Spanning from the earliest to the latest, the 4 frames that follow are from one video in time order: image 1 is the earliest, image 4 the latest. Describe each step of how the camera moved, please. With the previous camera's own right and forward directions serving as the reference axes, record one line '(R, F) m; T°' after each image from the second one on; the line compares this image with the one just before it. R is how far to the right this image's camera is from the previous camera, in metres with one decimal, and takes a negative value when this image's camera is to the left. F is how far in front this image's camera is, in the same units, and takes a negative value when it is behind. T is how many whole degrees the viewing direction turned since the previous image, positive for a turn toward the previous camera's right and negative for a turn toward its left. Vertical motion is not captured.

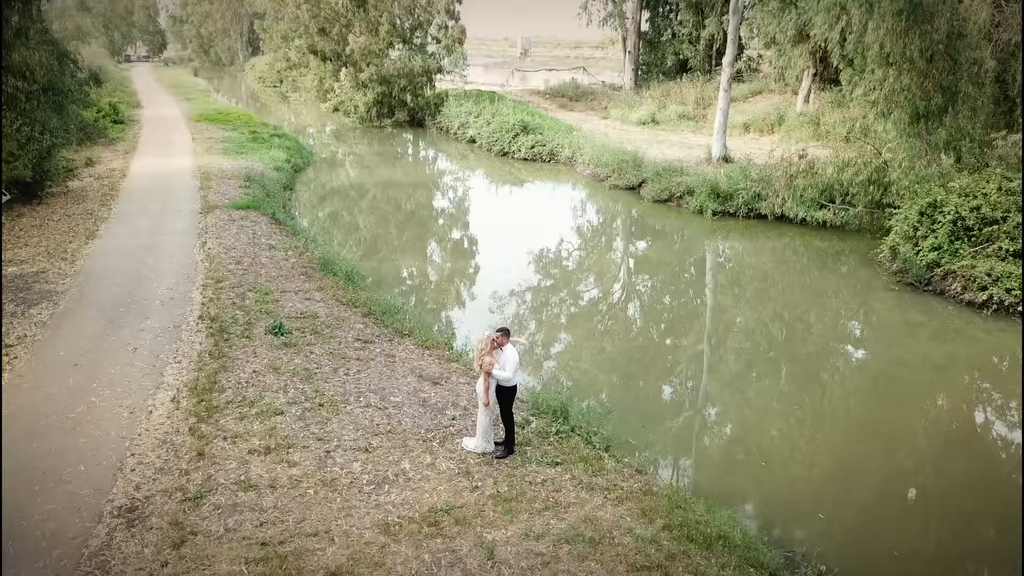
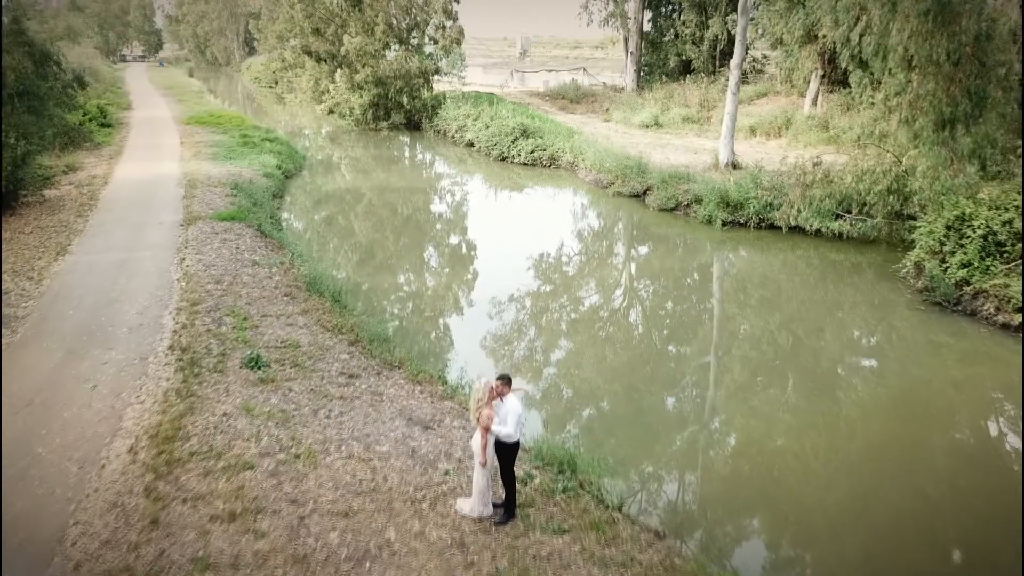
(0.0, +0.8) m; 0°
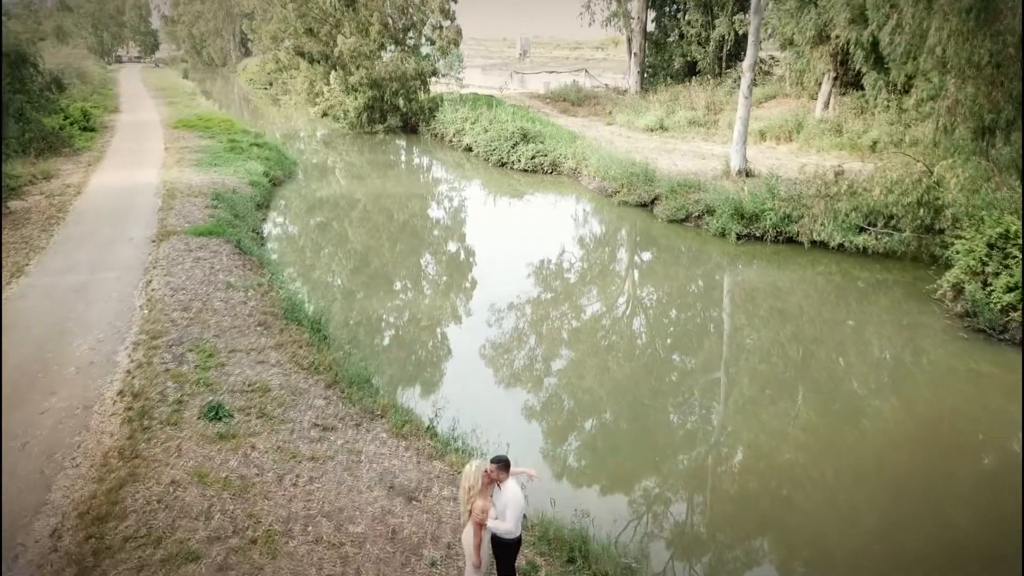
(0.0, +1.0) m; 0°
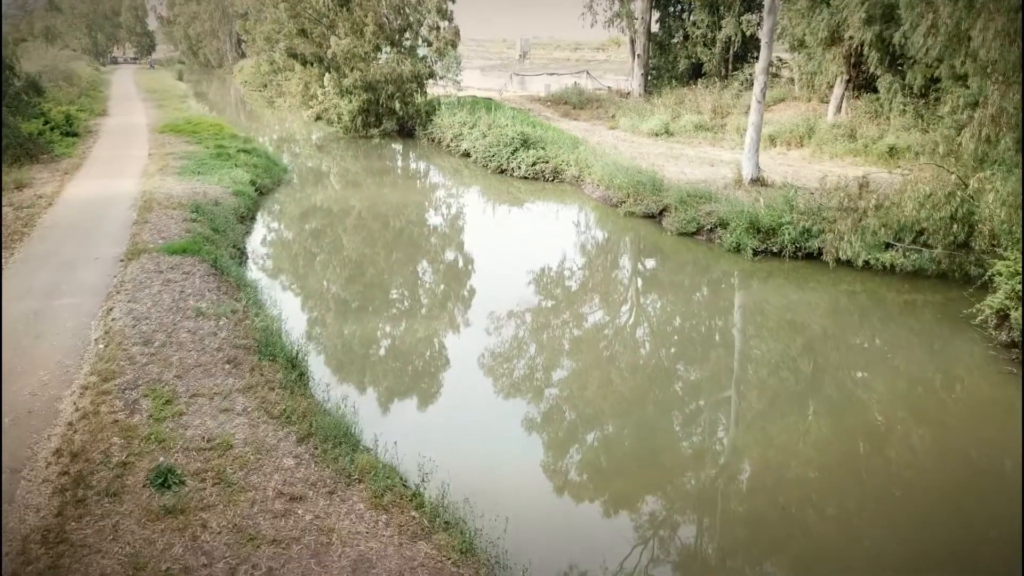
(0.0, +1.0) m; 0°
